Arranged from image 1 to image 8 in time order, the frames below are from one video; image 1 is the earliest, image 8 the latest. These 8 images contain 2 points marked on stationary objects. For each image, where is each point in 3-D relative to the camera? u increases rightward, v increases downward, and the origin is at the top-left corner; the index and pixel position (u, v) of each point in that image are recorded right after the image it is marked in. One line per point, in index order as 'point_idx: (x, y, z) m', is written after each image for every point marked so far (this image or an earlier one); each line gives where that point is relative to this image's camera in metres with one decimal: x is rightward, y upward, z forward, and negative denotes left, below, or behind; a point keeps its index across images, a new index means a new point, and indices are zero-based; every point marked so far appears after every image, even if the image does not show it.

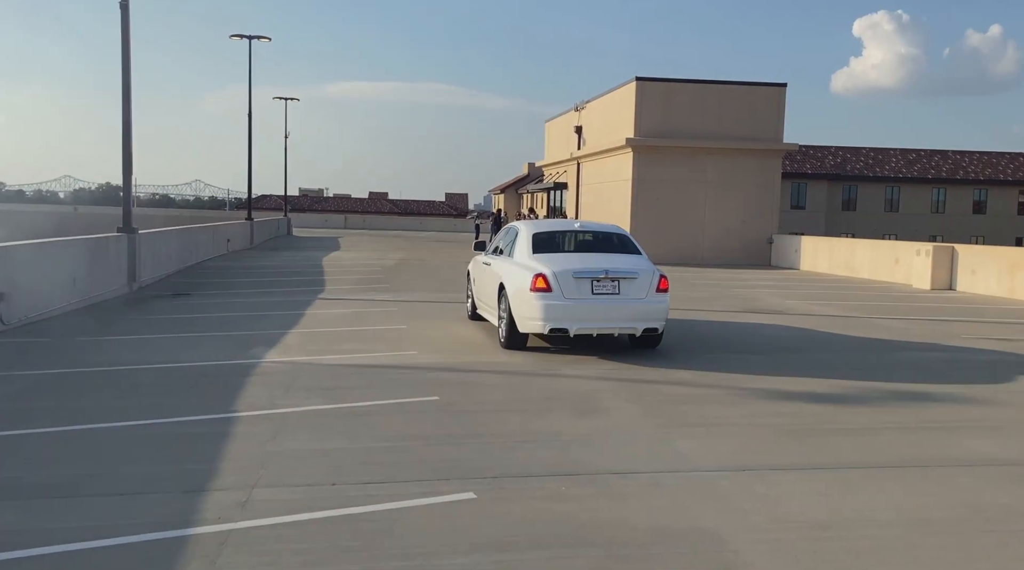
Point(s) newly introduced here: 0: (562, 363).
0: (+0.7, -0.9, +12.2) m
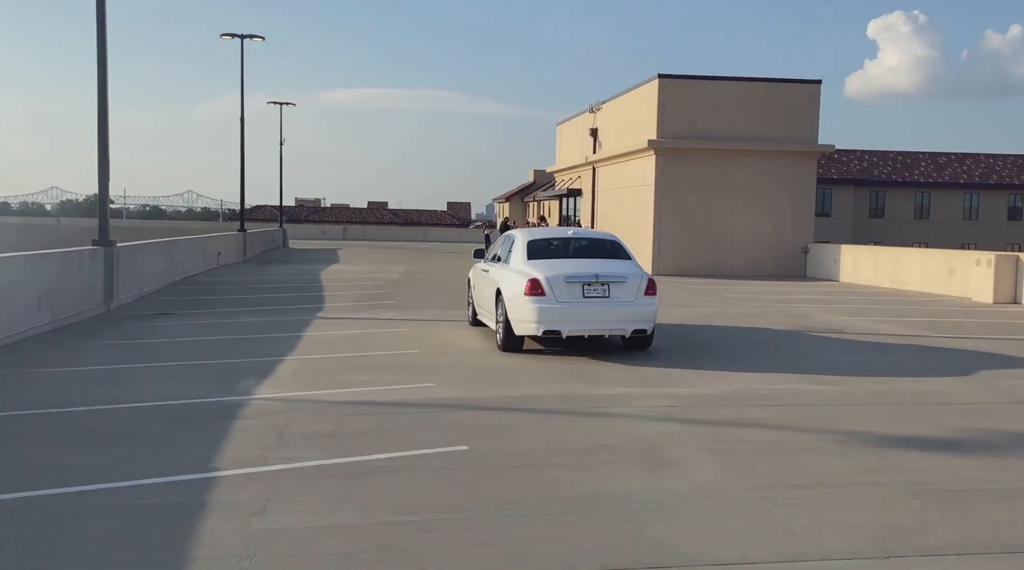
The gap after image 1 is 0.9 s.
0: (+1.0, -1.1, +10.3) m
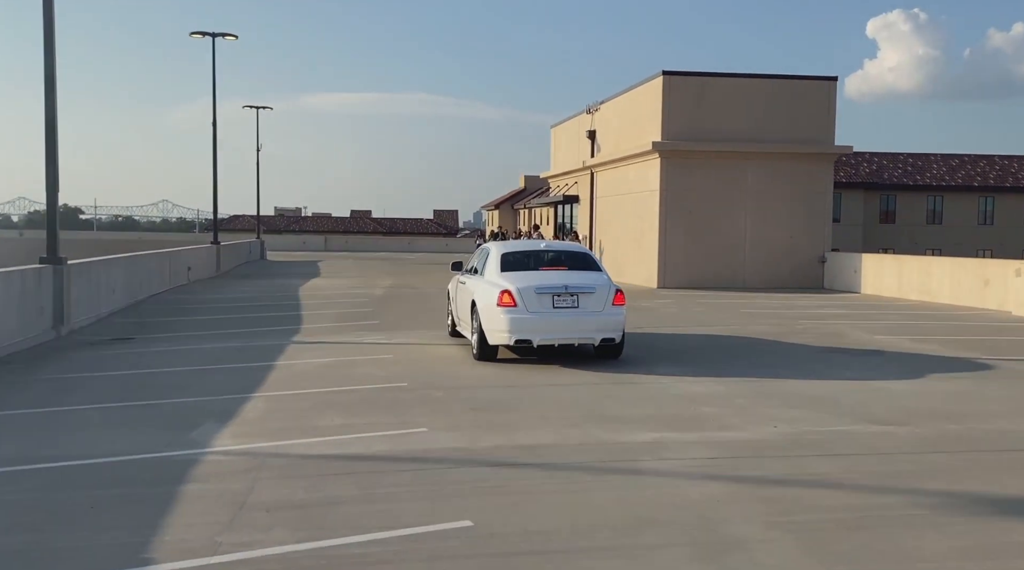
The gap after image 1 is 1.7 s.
0: (+1.1, -1.4, +8.6) m
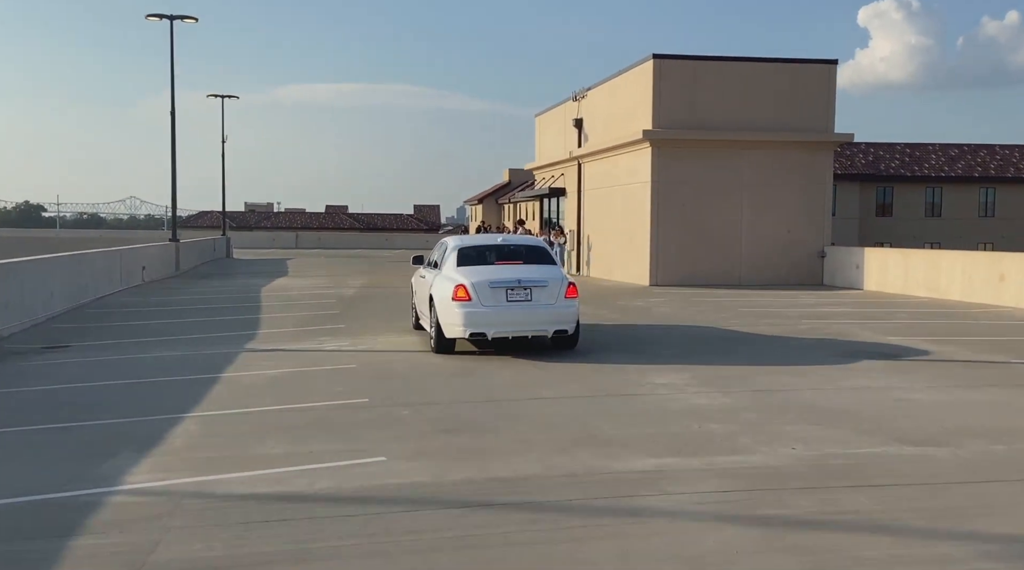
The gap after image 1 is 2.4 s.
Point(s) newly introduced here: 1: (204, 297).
0: (+0.9, -1.4, +7.2) m
1: (-5.5, -0.2, +17.7) m
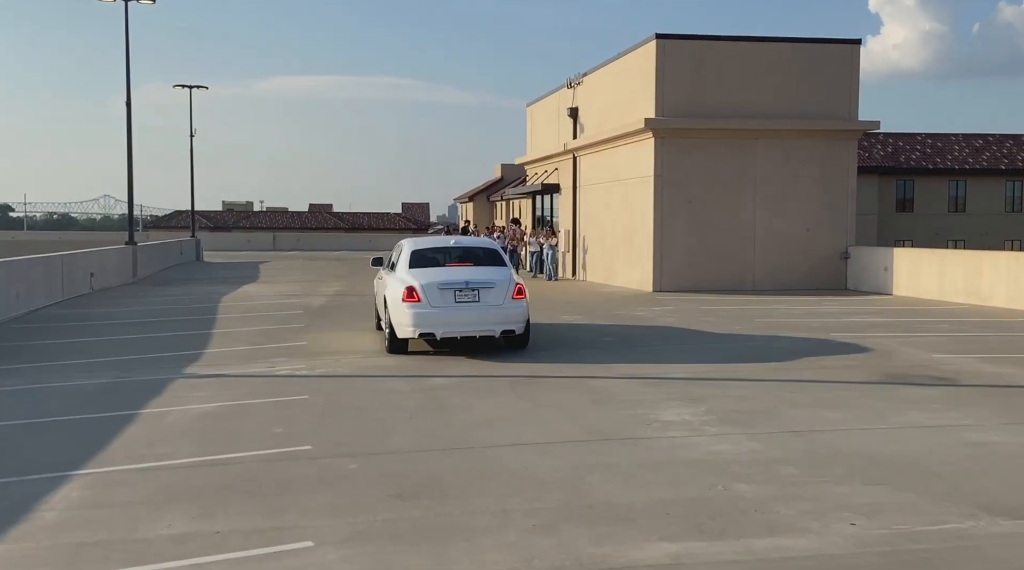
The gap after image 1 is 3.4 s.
0: (+0.7, -1.5, +5.3) m
1: (-5.7, -0.4, +15.8) m
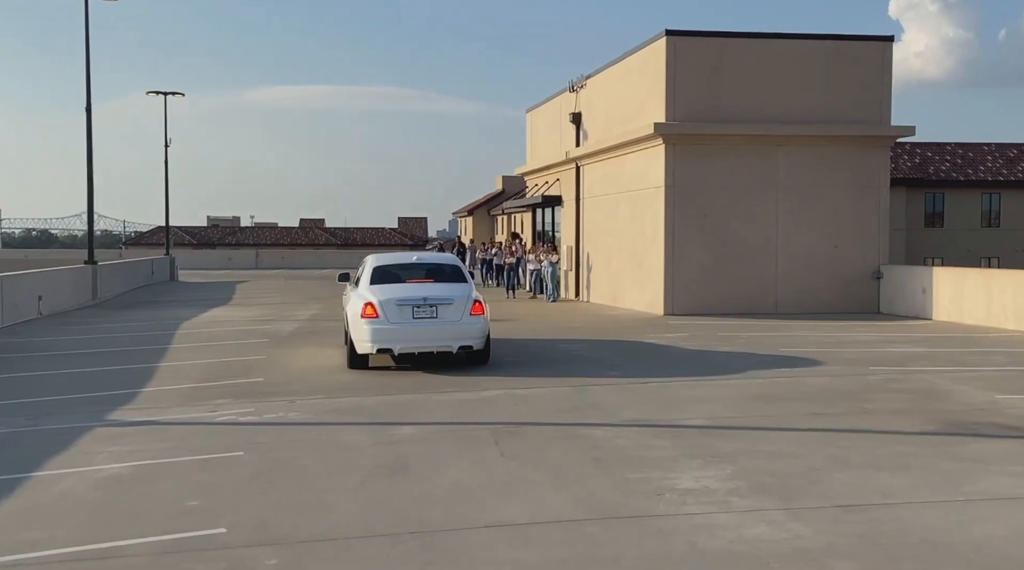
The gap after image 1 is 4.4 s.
0: (+0.5, -1.7, +3.6) m
1: (-5.8, -0.7, +14.1) m
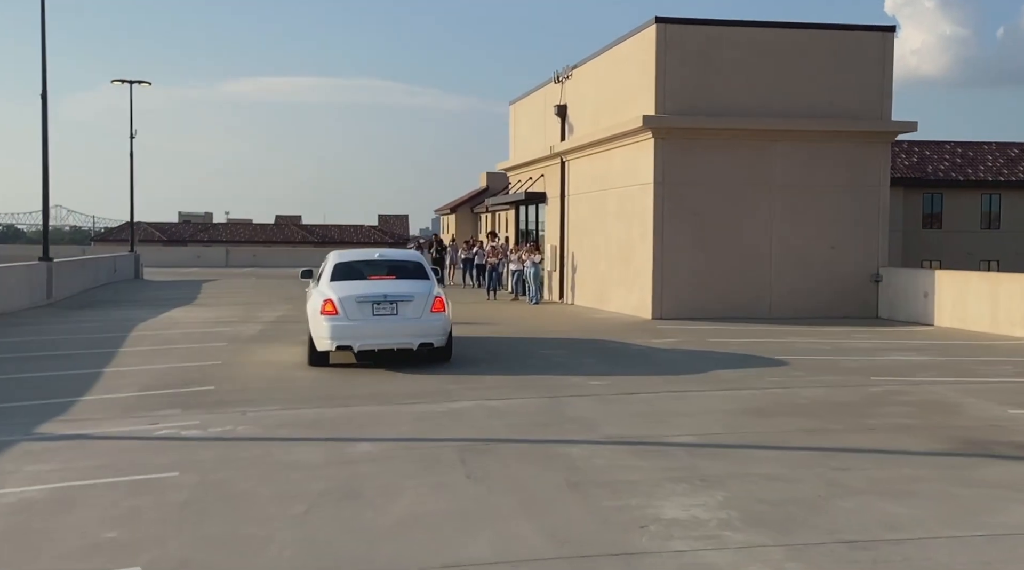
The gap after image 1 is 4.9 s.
0: (+0.3, -1.7, +2.7) m
1: (-6.1, -0.7, +13.1) m
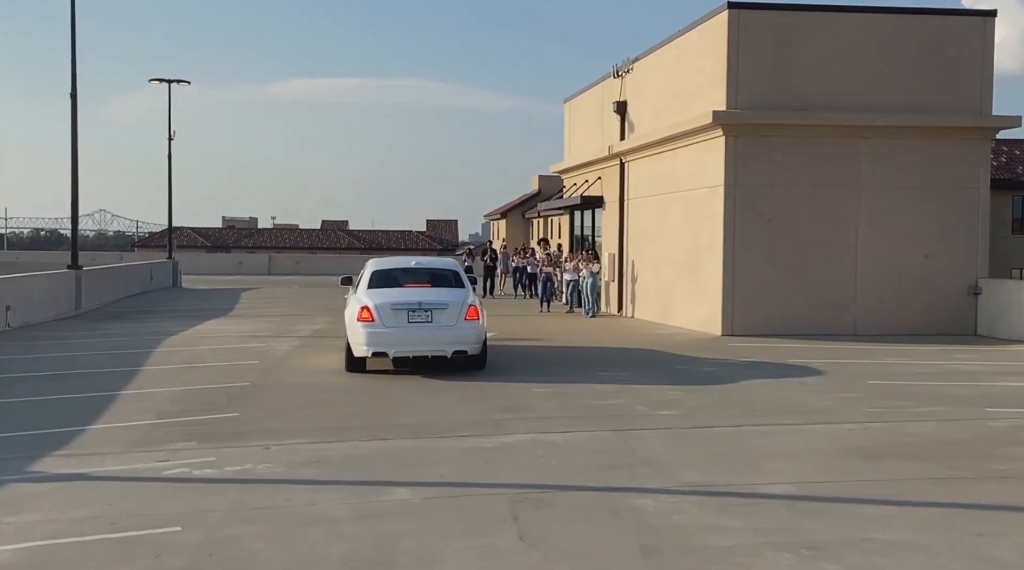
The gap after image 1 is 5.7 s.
0: (+0.5, -1.9, +1.4) m
1: (-5.4, -0.9, +12.2) m
